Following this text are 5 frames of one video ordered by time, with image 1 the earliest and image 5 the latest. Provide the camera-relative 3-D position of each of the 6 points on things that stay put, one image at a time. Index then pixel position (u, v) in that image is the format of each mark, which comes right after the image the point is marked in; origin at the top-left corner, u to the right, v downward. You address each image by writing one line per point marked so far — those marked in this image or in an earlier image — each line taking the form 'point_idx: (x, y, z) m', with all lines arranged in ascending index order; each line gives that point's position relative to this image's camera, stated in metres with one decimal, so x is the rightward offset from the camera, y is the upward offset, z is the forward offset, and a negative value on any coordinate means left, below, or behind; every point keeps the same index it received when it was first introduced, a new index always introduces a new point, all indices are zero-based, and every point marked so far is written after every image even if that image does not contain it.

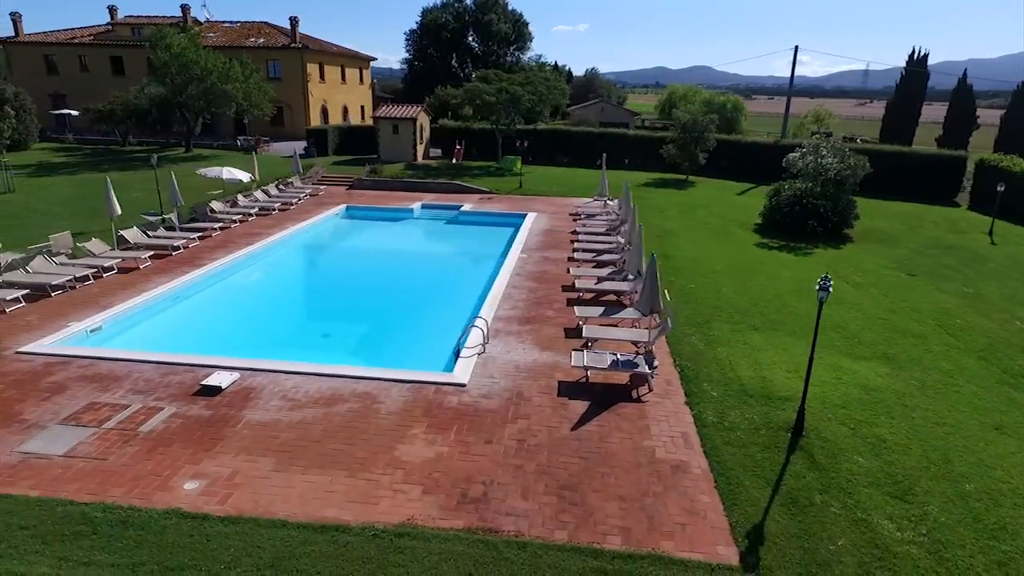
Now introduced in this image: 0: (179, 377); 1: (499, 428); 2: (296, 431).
0: (-4.6, -1.3, +8.9) m
1: (-0.1, -1.7, +7.8) m
2: (-2.6, -1.7, +7.6) m
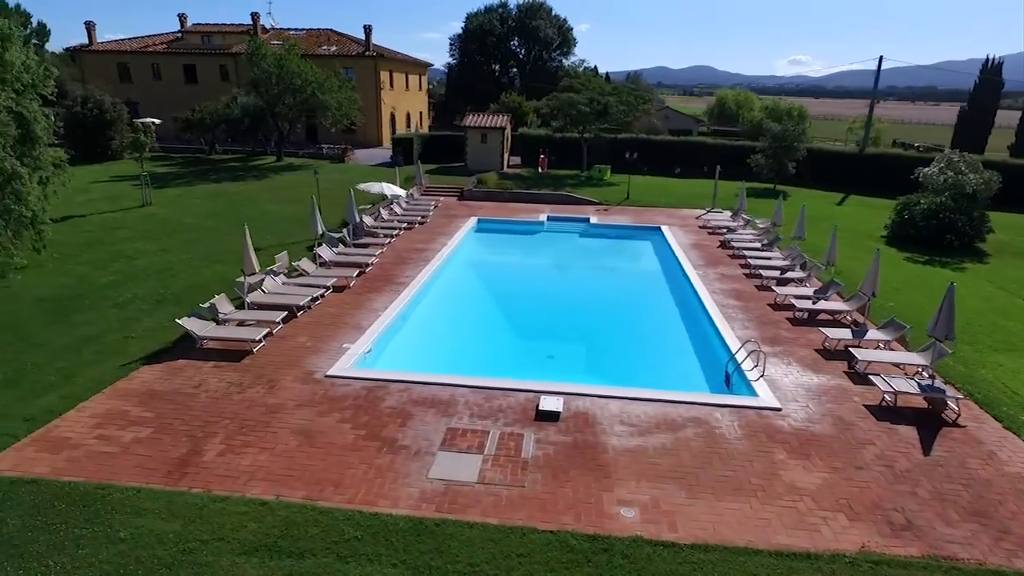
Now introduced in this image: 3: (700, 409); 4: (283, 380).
0: (-0.1, -1.7, +9.3) m
1: (+4.4, -2.1, +8.1) m
2: (+2.0, -2.1, +8.0) m
3: (+2.7, -1.8, +9.2) m
4: (-3.5, -1.4, +9.8) m
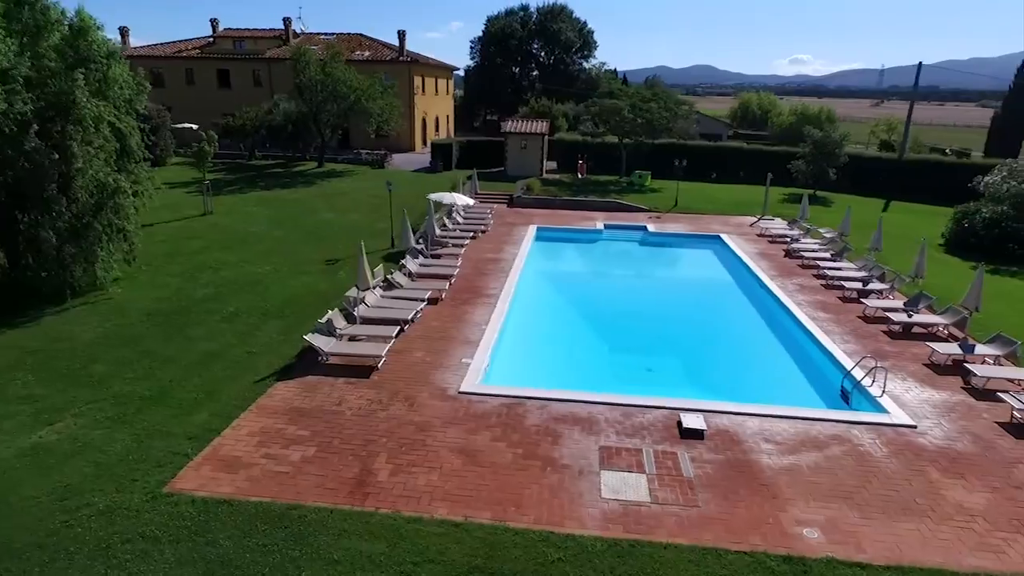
0: (+2.0, -2.0, +9.4) m
1: (+6.5, -2.4, +8.3) m
2: (+4.1, -2.4, +8.2) m
3: (+4.8, -2.0, +9.3) m
4: (-1.5, -1.7, +10.0) m
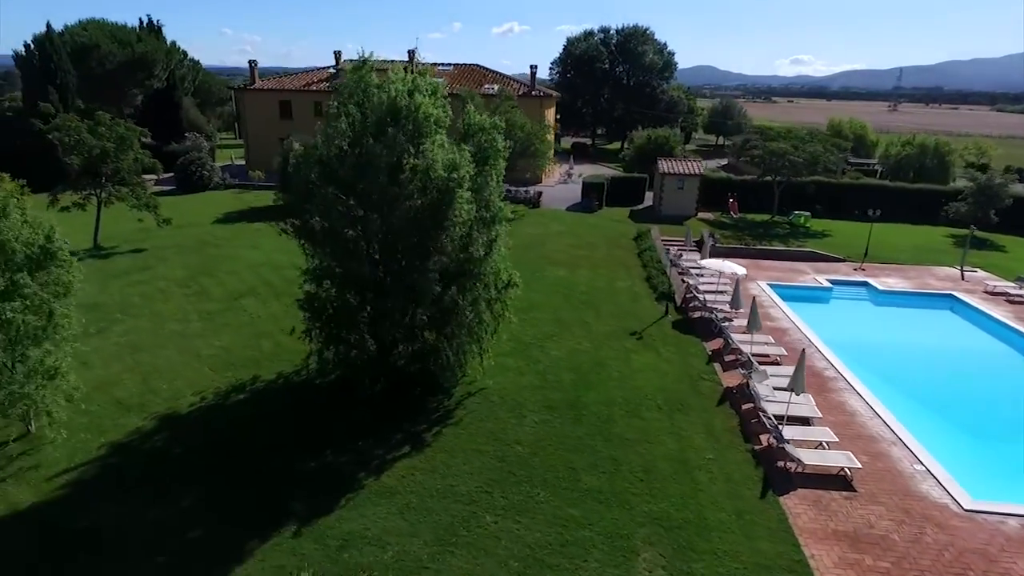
0: (+10.3, -4.0, +9.8) m
1: (+14.8, -4.4, +8.6) m
2: (+12.4, -4.4, +8.5) m
3: (+13.1, -4.1, +9.7) m
4: (+6.9, -3.7, +10.4) m
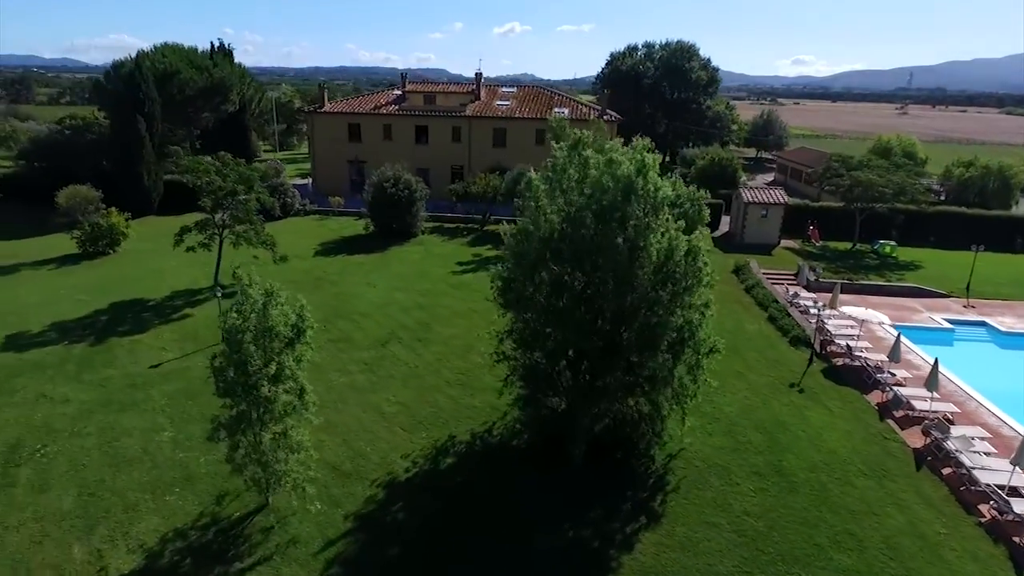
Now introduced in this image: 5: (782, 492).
0: (+14.9, -5.5, +10.0) m
1: (+19.4, -5.9, +8.8) m
2: (+16.9, -5.9, +8.7) m
3: (+17.7, -5.6, +9.9) m
4: (+11.4, -5.2, +10.6) m
5: (+5.5, -4.3, +13.2) m
